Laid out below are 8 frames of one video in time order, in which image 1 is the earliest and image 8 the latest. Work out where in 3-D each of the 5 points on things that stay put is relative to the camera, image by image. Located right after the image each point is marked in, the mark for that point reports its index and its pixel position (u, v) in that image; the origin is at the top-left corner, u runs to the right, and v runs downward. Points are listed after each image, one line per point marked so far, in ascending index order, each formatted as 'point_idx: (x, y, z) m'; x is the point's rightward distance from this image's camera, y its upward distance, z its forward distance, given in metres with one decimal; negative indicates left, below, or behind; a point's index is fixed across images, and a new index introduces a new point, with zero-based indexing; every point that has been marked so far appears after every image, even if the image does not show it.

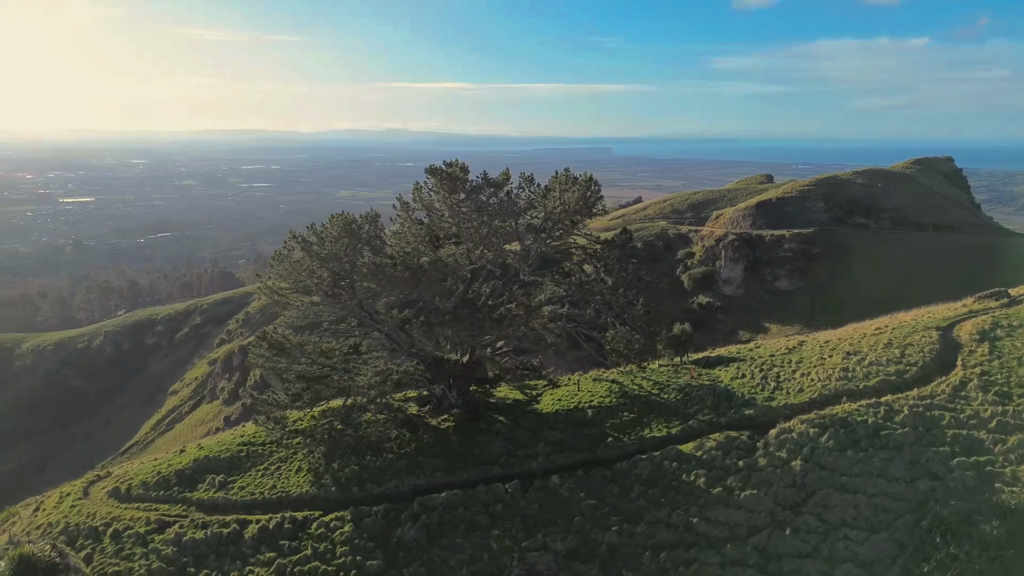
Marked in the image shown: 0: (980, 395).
0: (+11.1, -2.6, +17.7) m
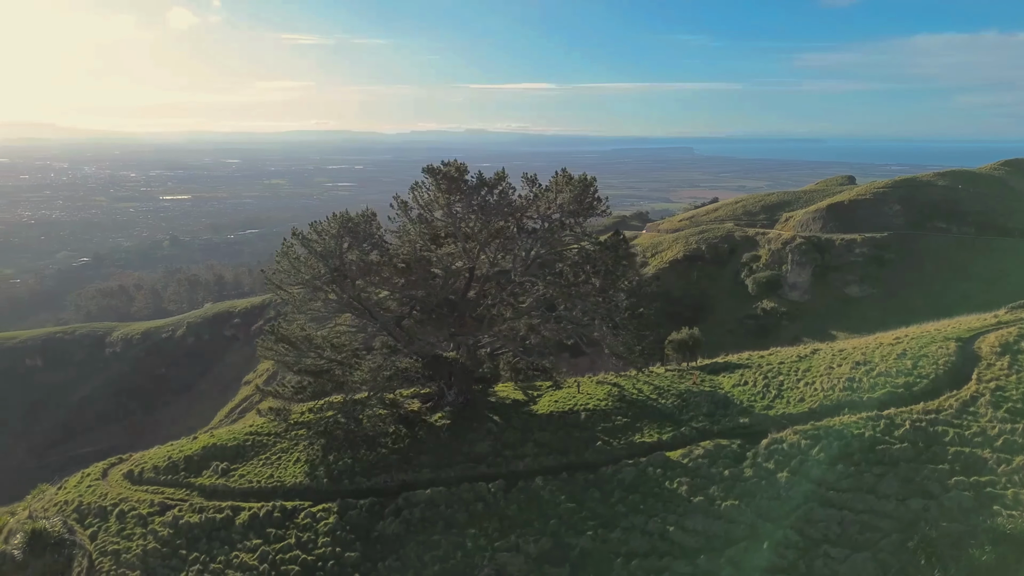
0: (+10.7, -2.8, +16.6) m
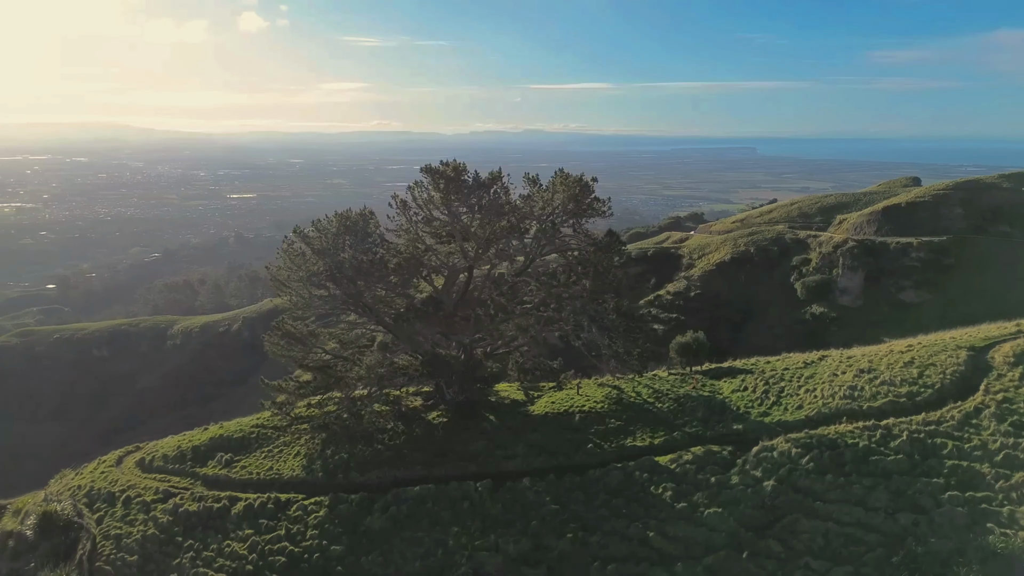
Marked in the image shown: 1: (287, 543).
0: (+10.3, -2.9, +15.8) m
1: (-5.3, -6.0, +17.4) m
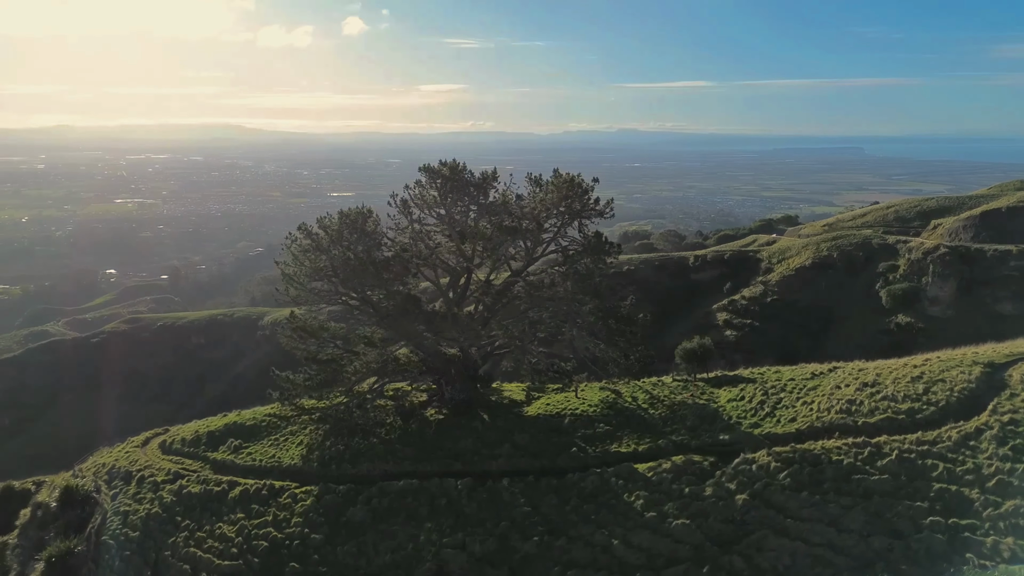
0: (+9.5, -3.2, +14.7) m
1: (-5.8, -5.8, +18.1) m
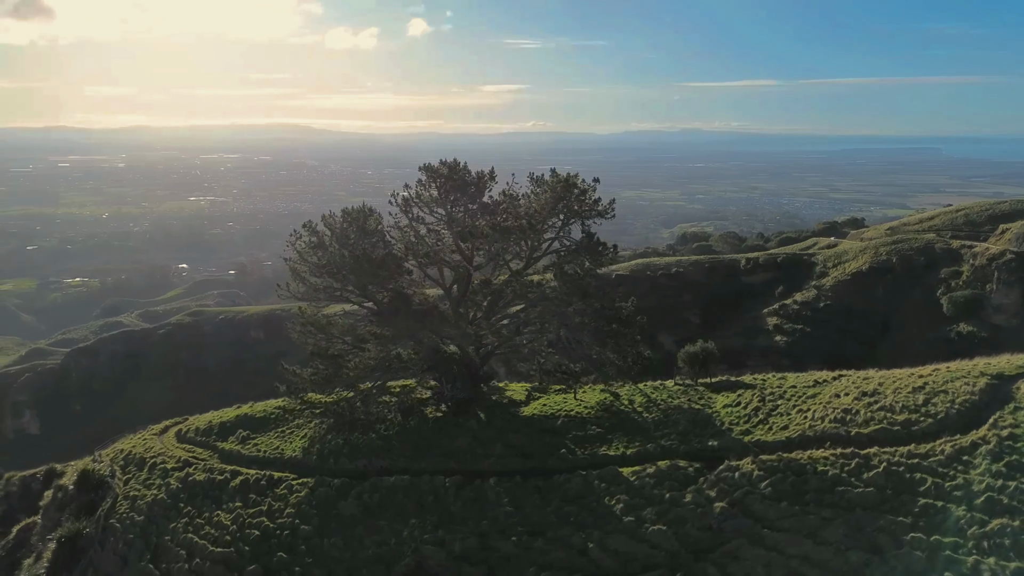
0: (+8.9, -3.3, +14.0) m
1: (-6.1, -5.7, +18.5) m
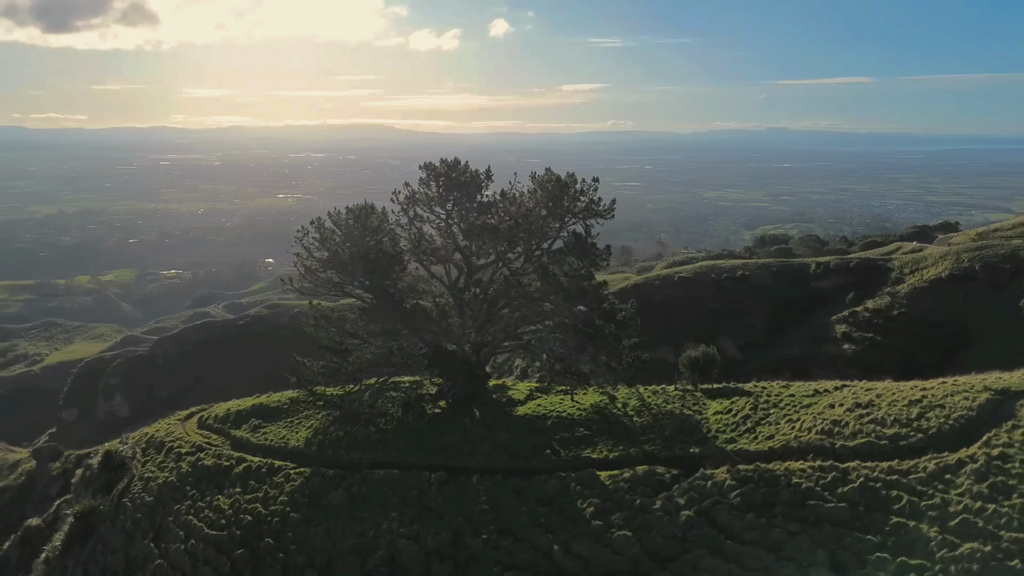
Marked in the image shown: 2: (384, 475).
0: (+8.1, -3.4, +13.1) m
1: (-6.5, -5.6, +19.2) m
2: (-3.3, -4.8, +19.1) m
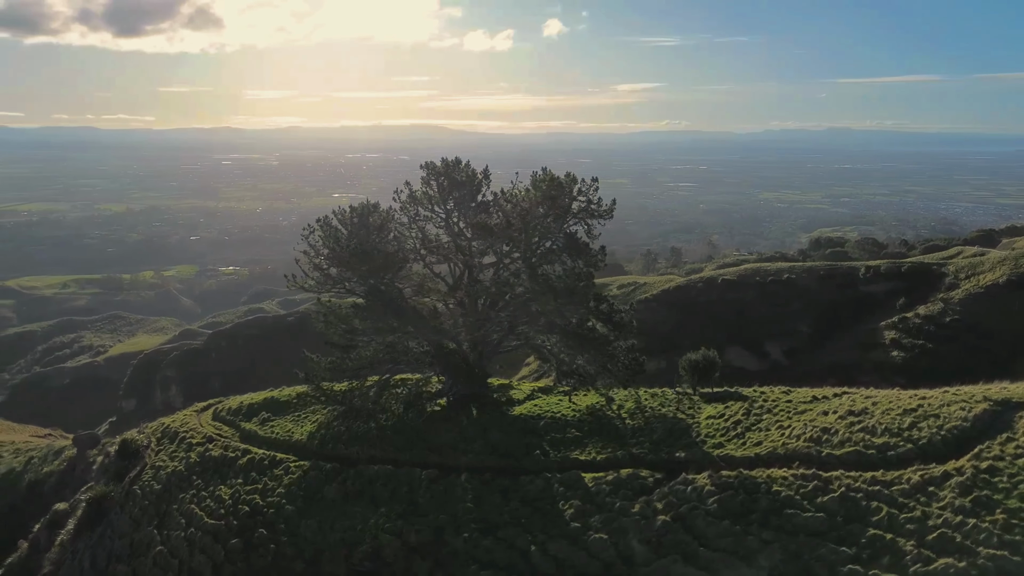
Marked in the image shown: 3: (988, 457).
0: (+7.5, -3.5, +12.6) m
1: (-6.7, -5.5, +19.6) m
2: (-3.5, -4.7, +19.3) m
3: (+8.5, -3.0, +13.3) m
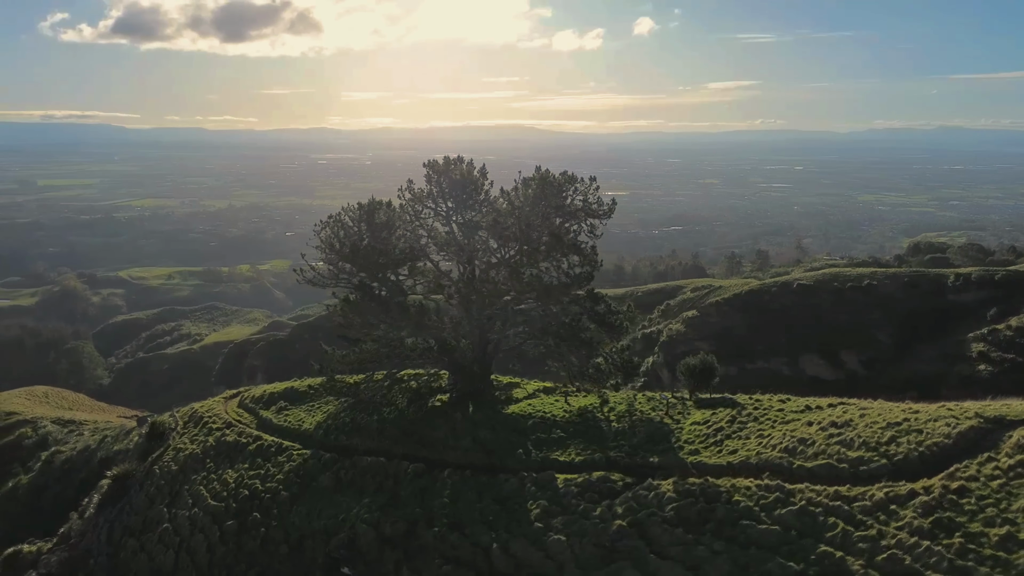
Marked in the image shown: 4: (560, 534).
0: (+6.4, -3.7, +11.9) m
1: (-6.9, -5.3, +20.4) m
2: (-3.7, -4.6, +19.8) m
3: (+7.6, -3.1, +12.4) m
4: (+0.9, -4.9, +14.7) m
